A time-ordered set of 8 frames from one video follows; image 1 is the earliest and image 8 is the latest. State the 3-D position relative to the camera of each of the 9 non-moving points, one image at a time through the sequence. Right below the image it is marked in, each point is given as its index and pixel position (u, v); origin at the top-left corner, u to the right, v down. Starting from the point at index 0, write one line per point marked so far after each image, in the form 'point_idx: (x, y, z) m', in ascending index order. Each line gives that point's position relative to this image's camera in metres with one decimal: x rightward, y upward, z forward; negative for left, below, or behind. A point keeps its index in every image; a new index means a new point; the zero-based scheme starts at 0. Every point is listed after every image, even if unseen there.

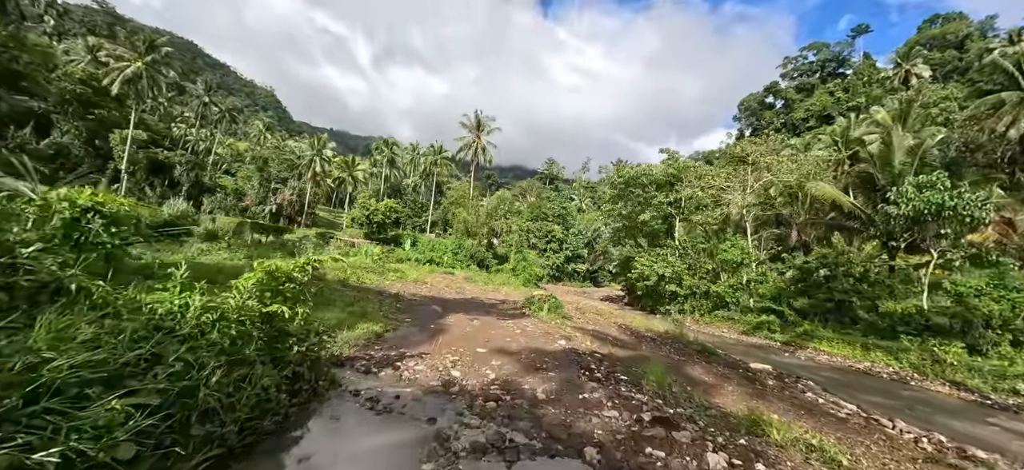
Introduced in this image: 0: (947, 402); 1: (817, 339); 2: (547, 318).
0: (+10.0, -3.8, +9.4) m
1: (+12.1, -4.1, +16.3) m
2: (+0.9, -2.3, +11.5) m
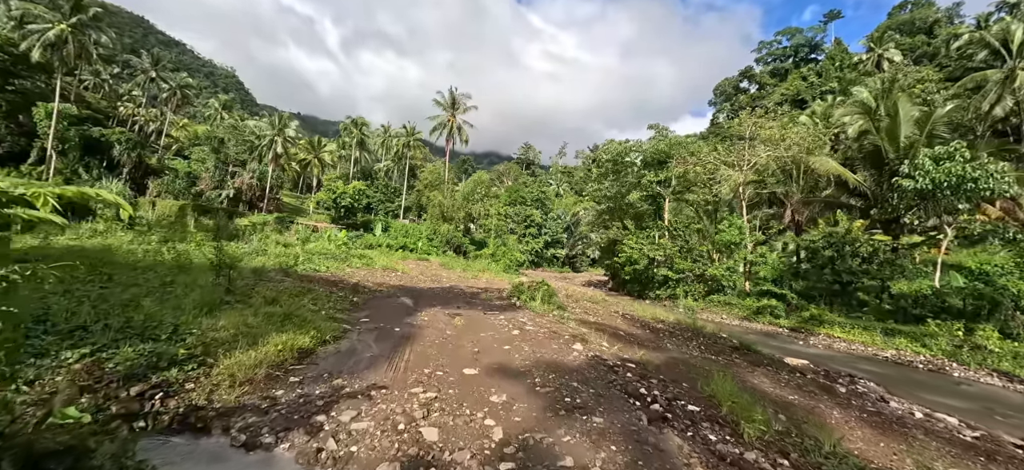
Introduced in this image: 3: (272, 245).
0: (+9.9, -3.2, +8.0) m
1: (+11.5, -3.3, +15.0) m
2: (+0.7, -1.7, +9.6) m
3: (-8.2, -0.4, +14.1) m
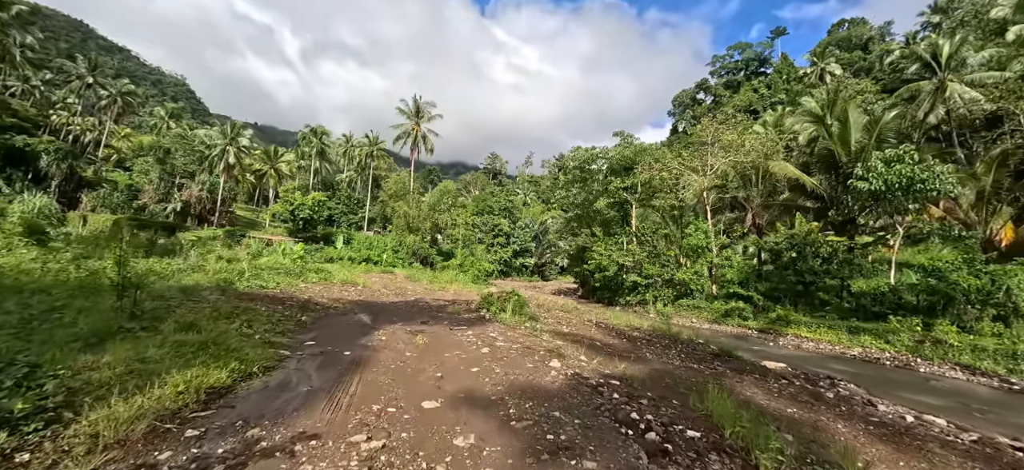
0: (+9.3, -3.1, +8.1) m
1: (+10.5, -3.4, +15.2) m
2: (0.0, -1.9, +9.0) m
3: (-9.3, -0.9, +12.9) m
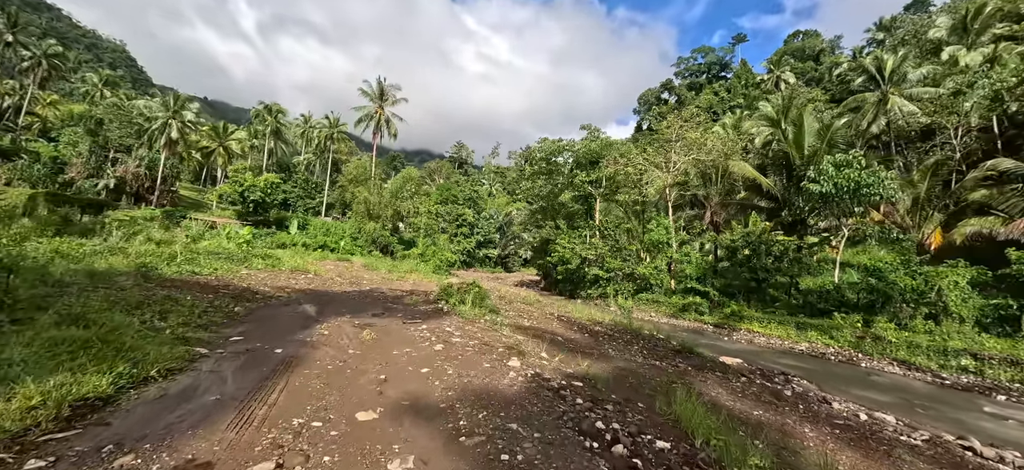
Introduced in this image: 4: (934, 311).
0: (+8.5, -3.2, +8.5) m
1: (+9.0, -3.3, +15.7) m
2: (-0.9, -1.7, +8.6) m
3: (-10.4, -0.3, +11.6) m
4: (+13.9, -2.5, +13.6) m
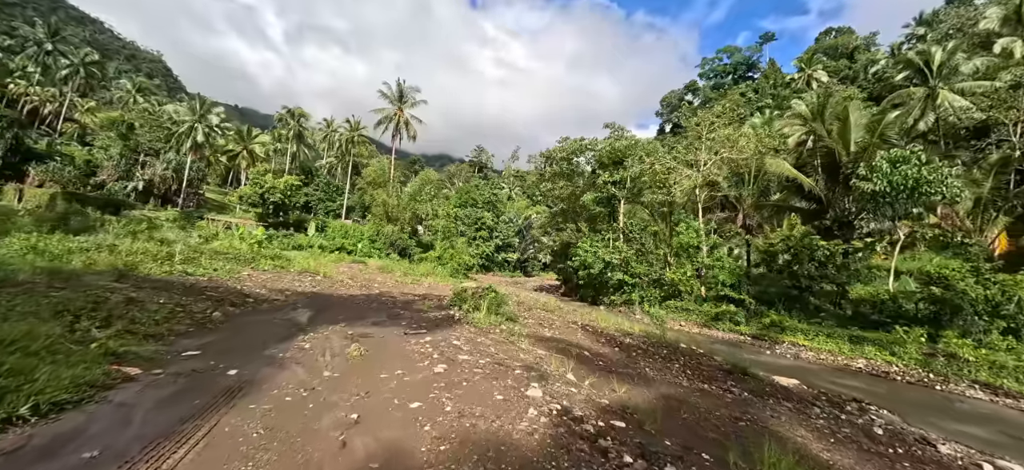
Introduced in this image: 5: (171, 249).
0: (+8.8, -3.2, +7.2) m
1: (+9.7, -3.4, +14.3) m
2: (-0.5, -1.6, +7.6) m
3: (-9.9, -0.2, +11.2) m
4: (+14.5, -2.6, +11.9) m
5: (-8.9, -0.4, +10.7) m
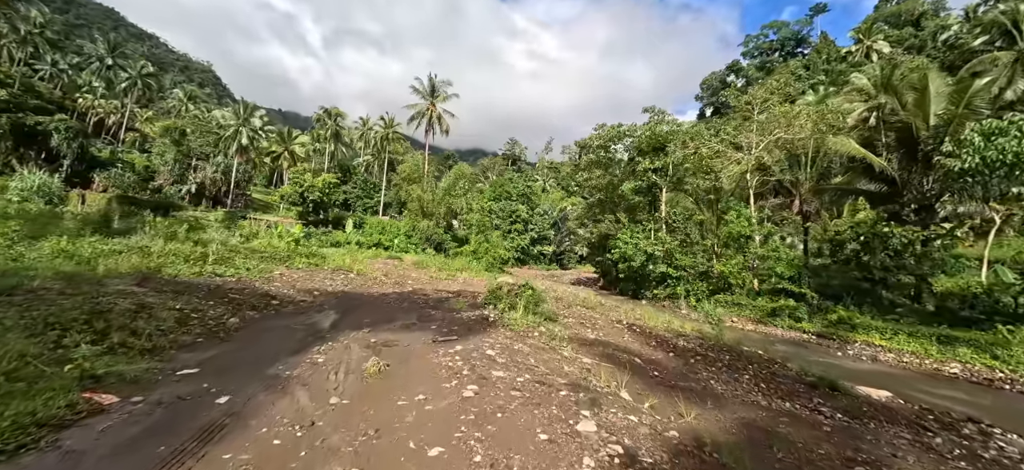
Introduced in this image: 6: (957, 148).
0: (+9.4, -2.9, +5.8) m
1: (+10.9, -3.0, +12.8) m
2: (+0.2, -1.5, +7.0) m
3: (-8.9, -0.2, +11.3) m
4: (+15.5, -2.2, +10.0) m
5: (-7.9, -0.4, +10.7) m
6: (+14.7, +2.9, +13.6) m
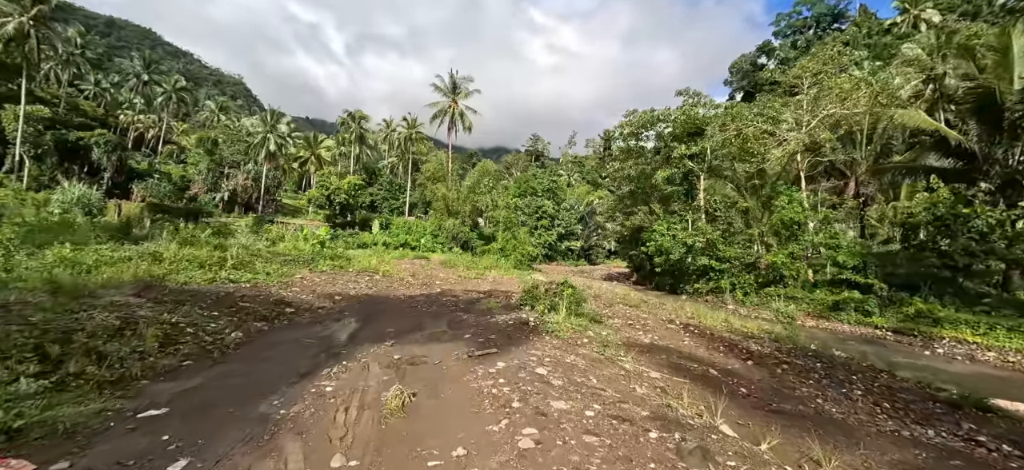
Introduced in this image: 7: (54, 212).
0: (+10.0, -2.5, +4.3) m
1: (+11.9, -2.4, +11.2) m
2: (+0.8, -1.4, +6.1) m
3: (-8.0, -0.4, +10.9) m
4: (+16.3, -1.5, +8.2) m
5: (-7.1, -0.5, +10.3) m
6: (+15.6, +3.5, +11.8) m
7: (-21.6, +1.1, +19.3) m
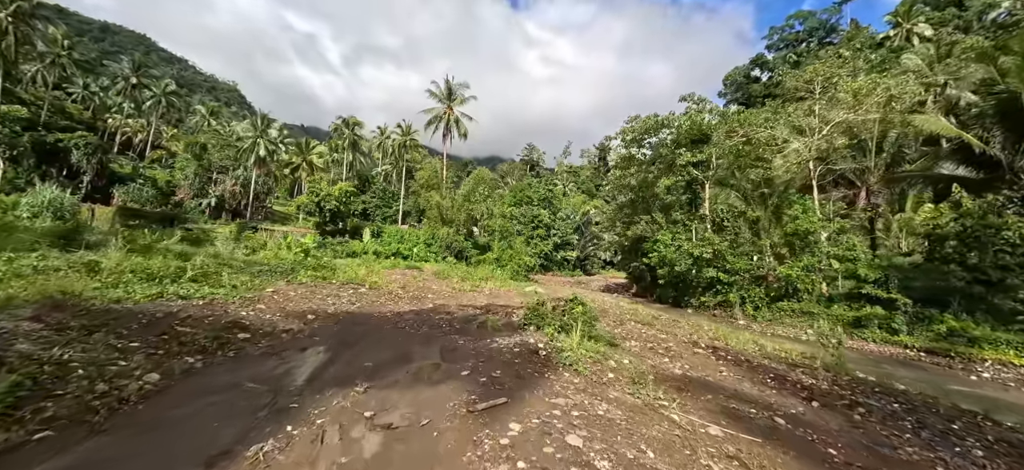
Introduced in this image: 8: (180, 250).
0: (+10.1, -2.7, +3.3) m
1: (+11.9, -2.8, +10.3) m
2: (+0.9, -1.5, +5.0) m
3: (-8.0, -0.5, +9.7) m
4: (+16.4, -1.8, +7.3) m
5: (-7.1, -0.6, +9.1) m
6: (+15.6, +3.2, +11.1) m
7: (-21.7, +0.8, +18.0) m
8: (-9.1, -0.3, +11.4) m
